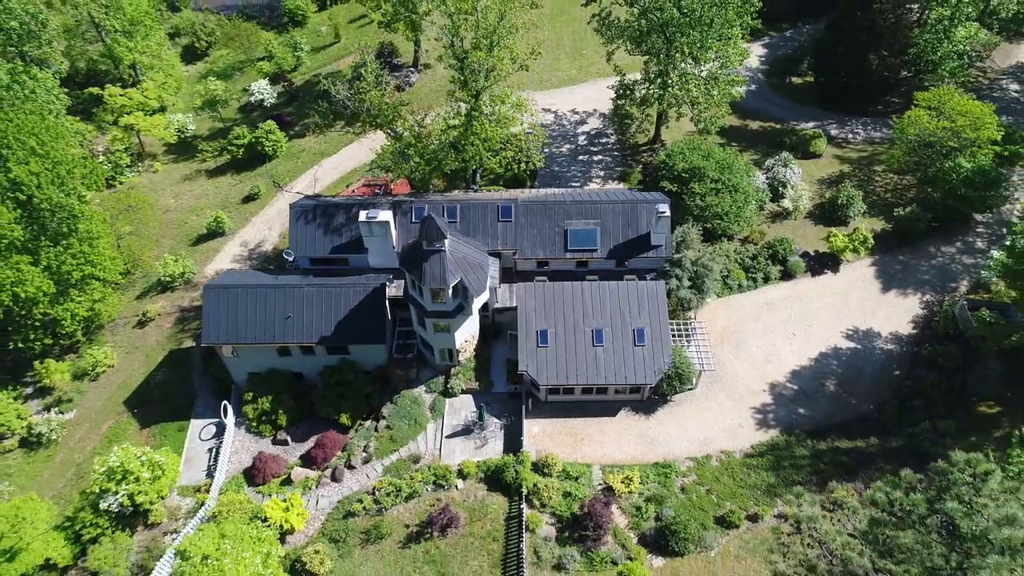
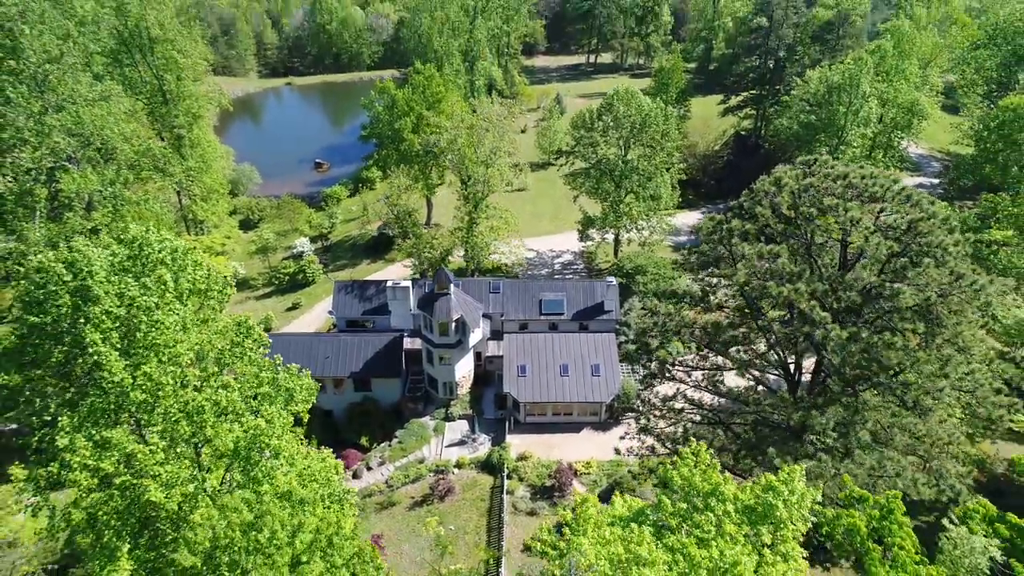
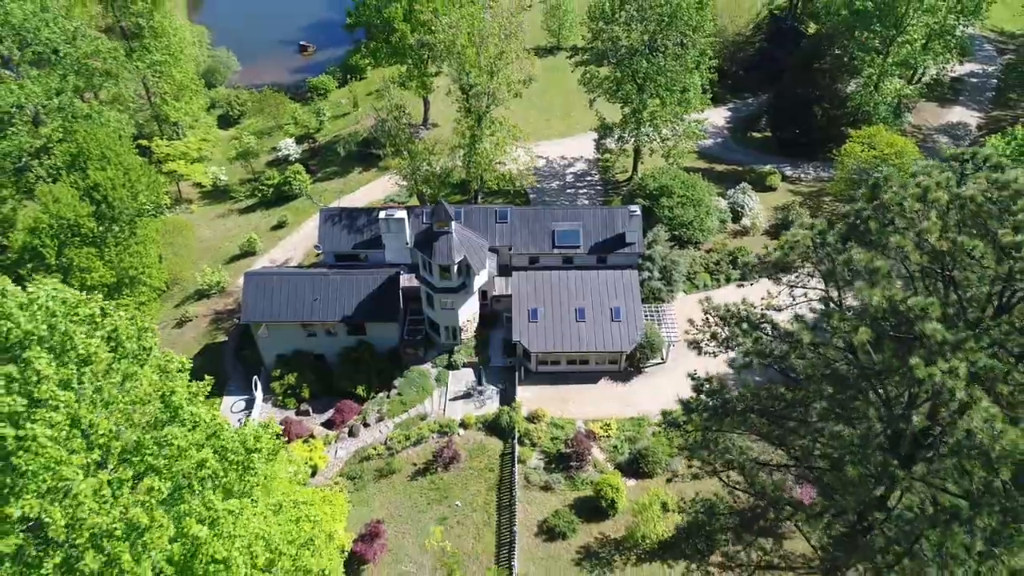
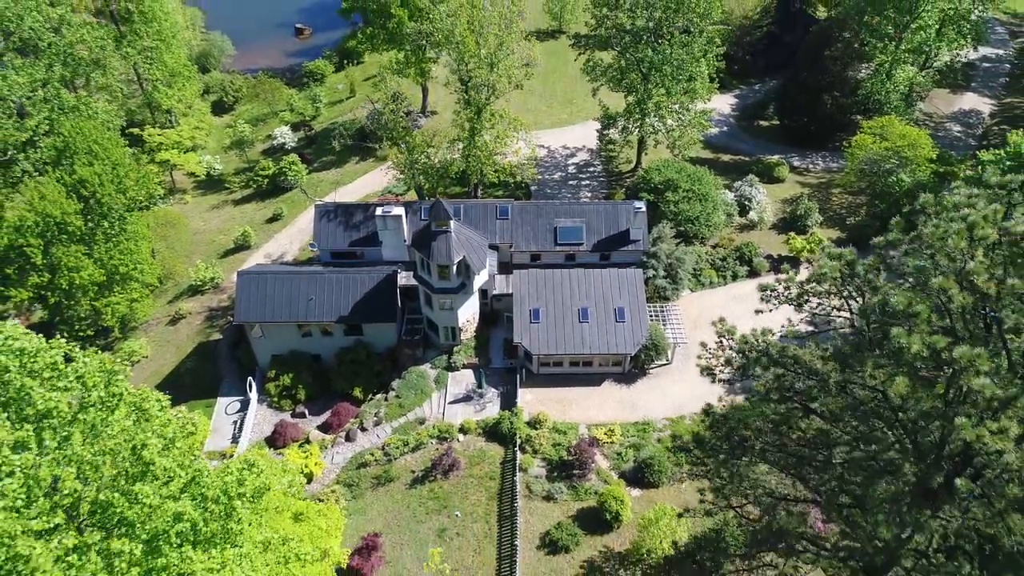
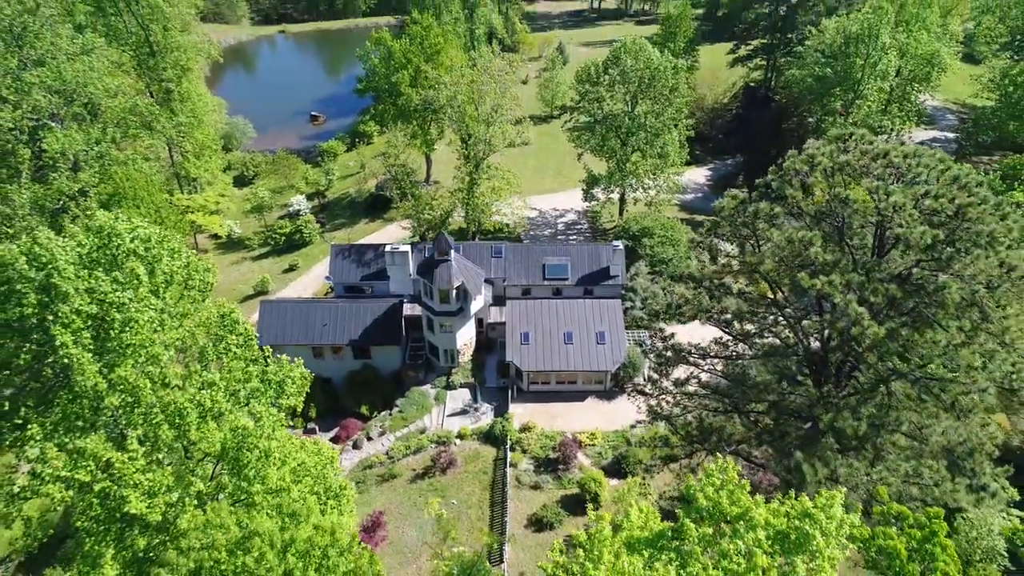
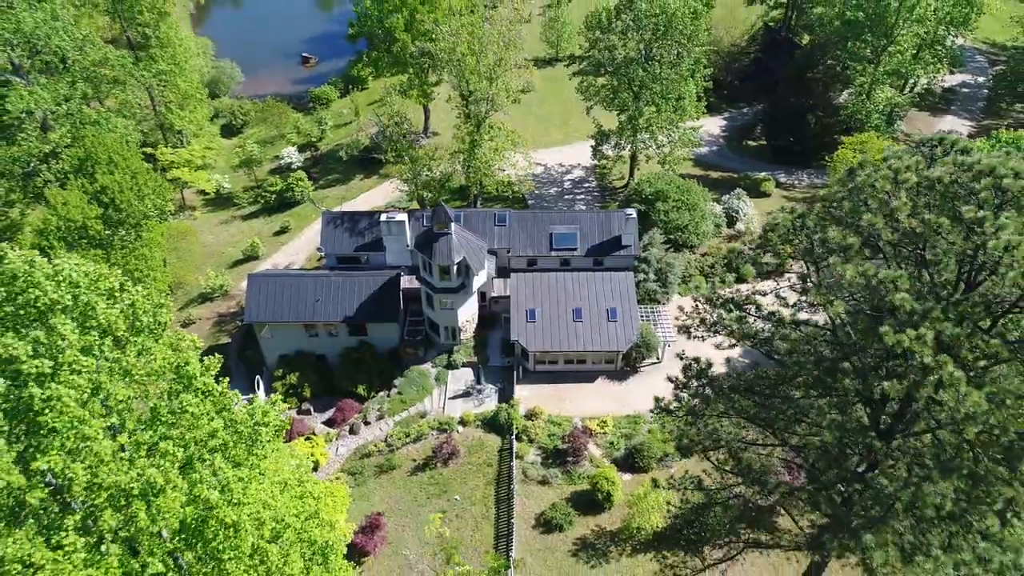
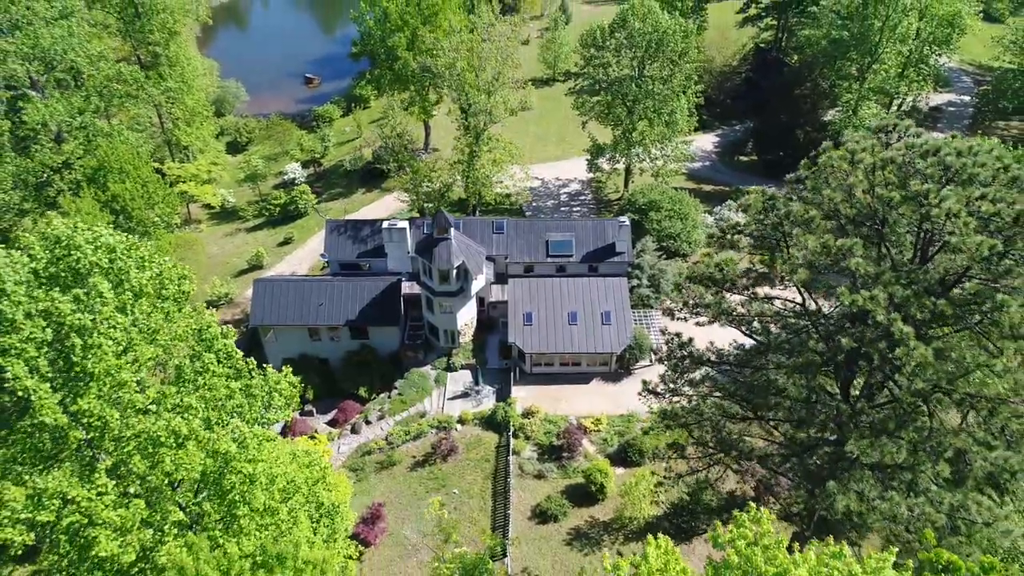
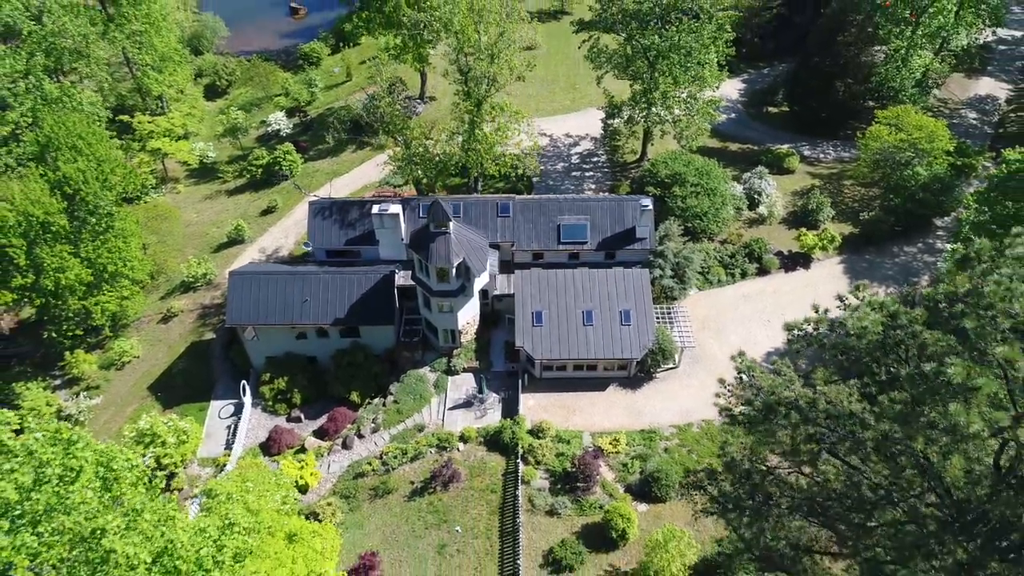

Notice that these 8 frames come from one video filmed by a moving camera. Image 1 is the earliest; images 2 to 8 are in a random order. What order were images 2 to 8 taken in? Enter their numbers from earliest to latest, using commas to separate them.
8, 4, 3, 6, 7, 5, 2
